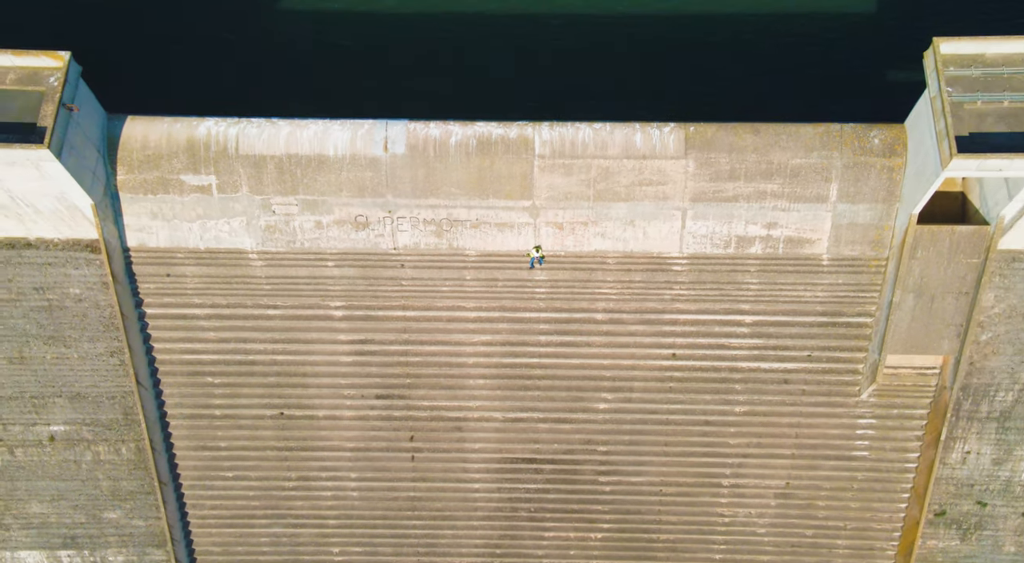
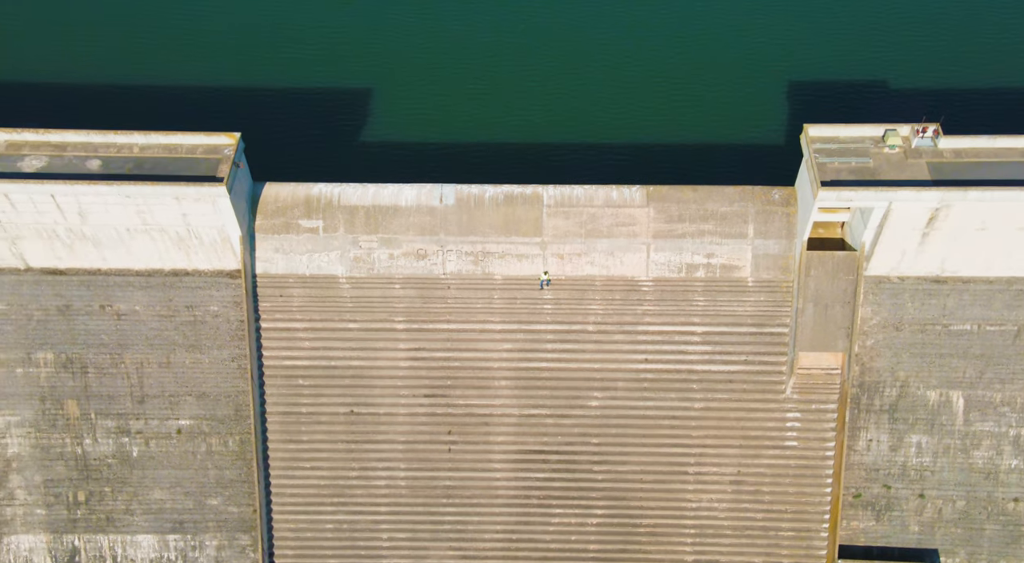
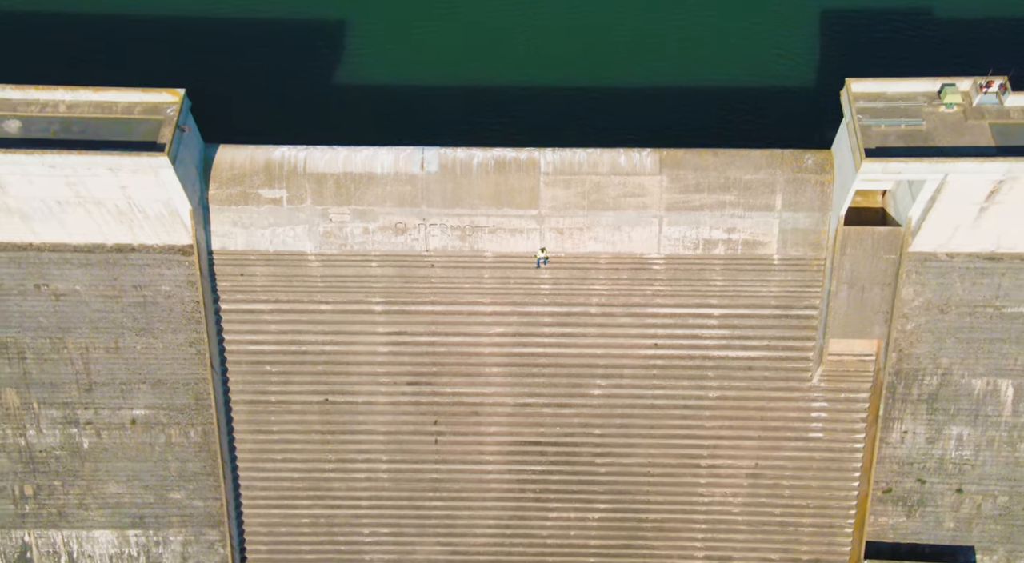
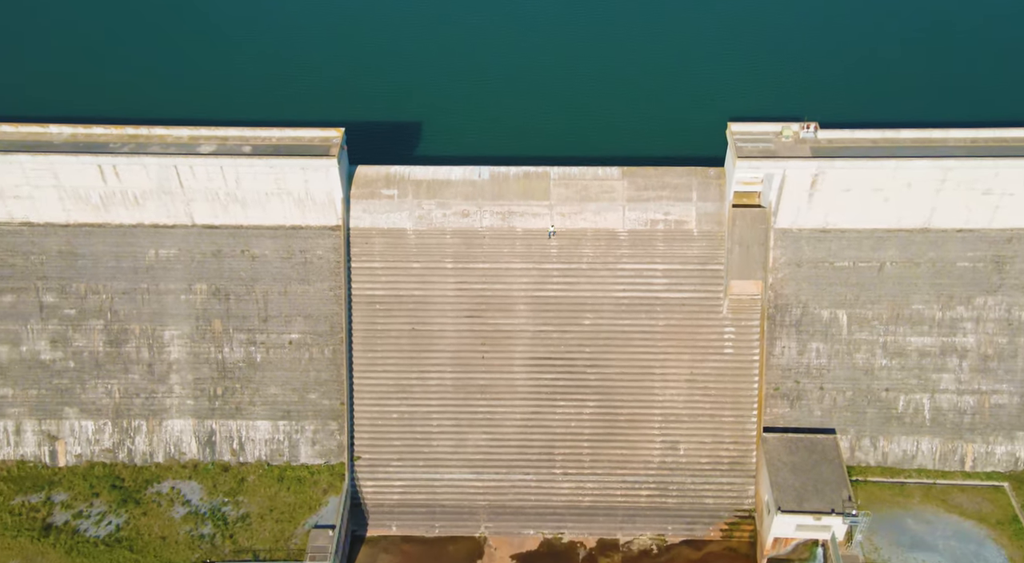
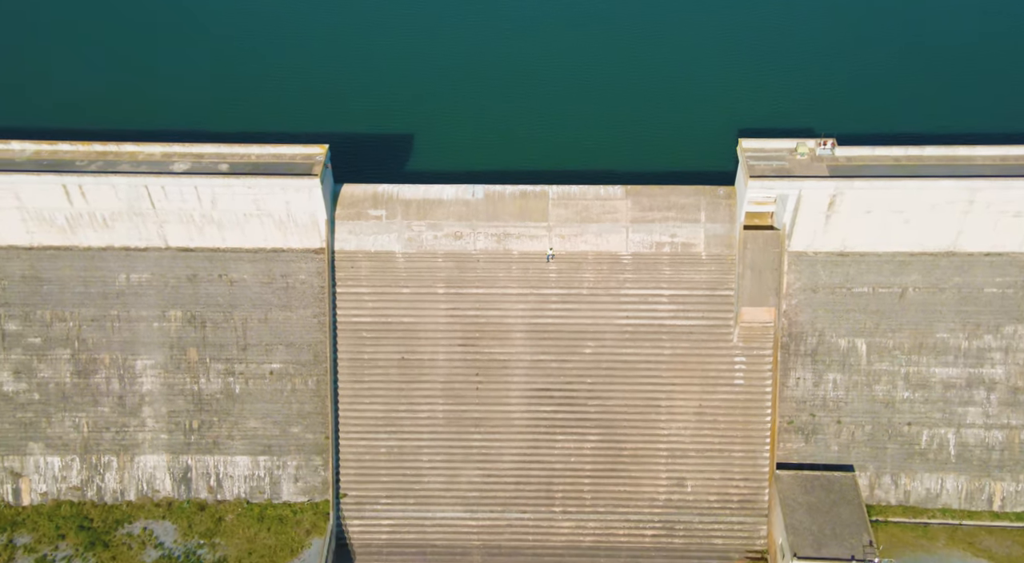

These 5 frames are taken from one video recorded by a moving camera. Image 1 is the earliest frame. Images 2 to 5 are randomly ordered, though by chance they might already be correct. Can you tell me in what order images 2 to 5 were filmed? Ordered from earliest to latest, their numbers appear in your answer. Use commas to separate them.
3, 2, 5, 4
